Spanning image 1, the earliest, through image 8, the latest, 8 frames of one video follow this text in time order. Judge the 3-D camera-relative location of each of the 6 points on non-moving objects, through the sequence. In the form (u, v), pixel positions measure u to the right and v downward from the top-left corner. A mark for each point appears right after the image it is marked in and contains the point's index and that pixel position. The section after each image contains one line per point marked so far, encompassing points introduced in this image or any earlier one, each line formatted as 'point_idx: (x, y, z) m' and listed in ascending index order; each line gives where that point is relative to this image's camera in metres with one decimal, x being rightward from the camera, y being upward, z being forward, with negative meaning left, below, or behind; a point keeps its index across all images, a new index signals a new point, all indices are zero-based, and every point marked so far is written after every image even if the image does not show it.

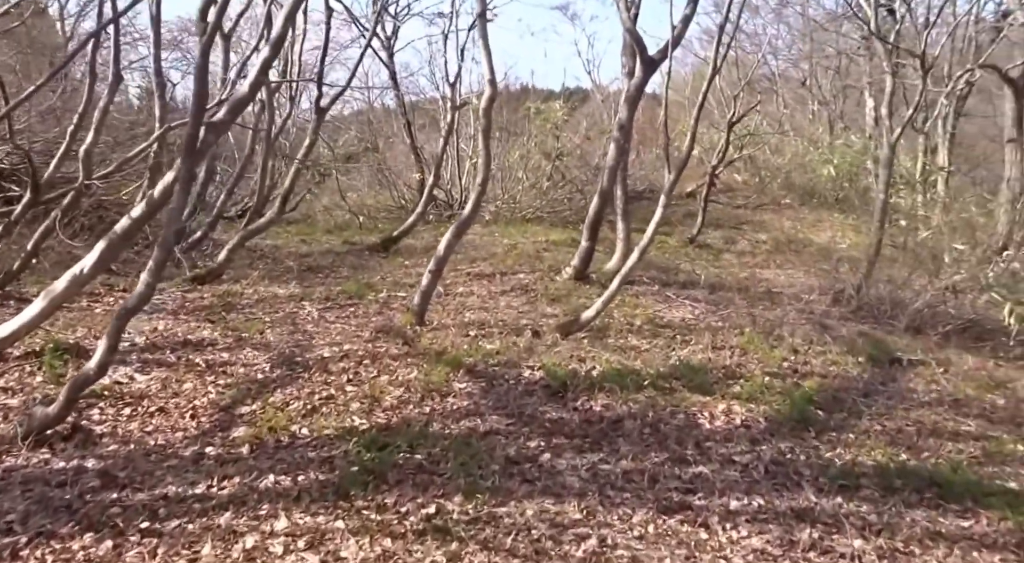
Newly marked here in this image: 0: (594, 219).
0: (+0.9, +0.7, +9.8) m
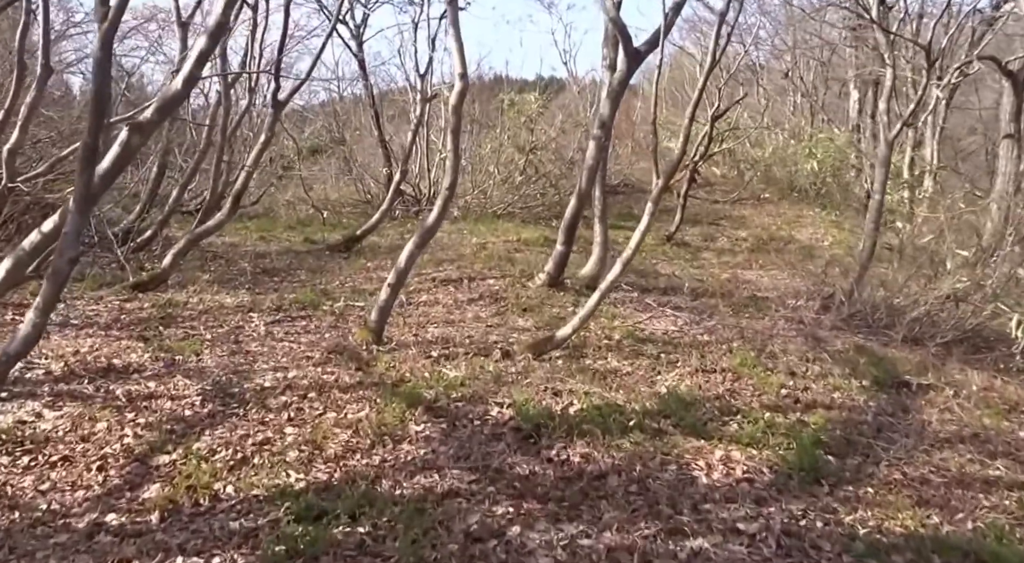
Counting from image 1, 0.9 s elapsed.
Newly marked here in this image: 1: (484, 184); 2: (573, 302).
0: (+0.6, +0.6, +9.1) m
1: (-0.4, +1.6, +15.5) m
2: (+0.6, -0.2, +8.9) m
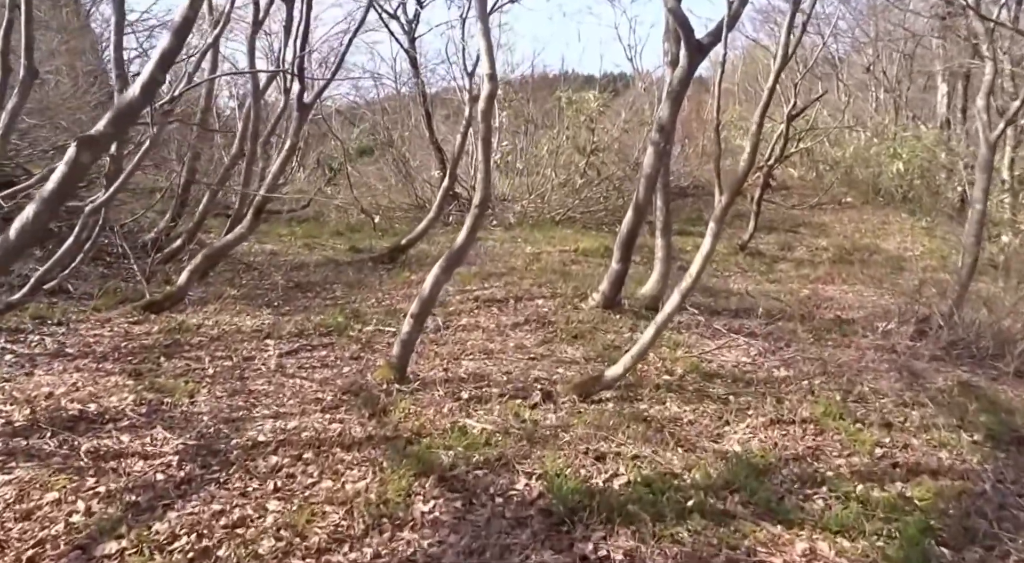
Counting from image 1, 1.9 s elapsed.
0: (+1.0, +0.4, +8.1) m
1: (+0.5, +1.5, +14.5) m
2: (+1.0, -0.4, +7.9) m
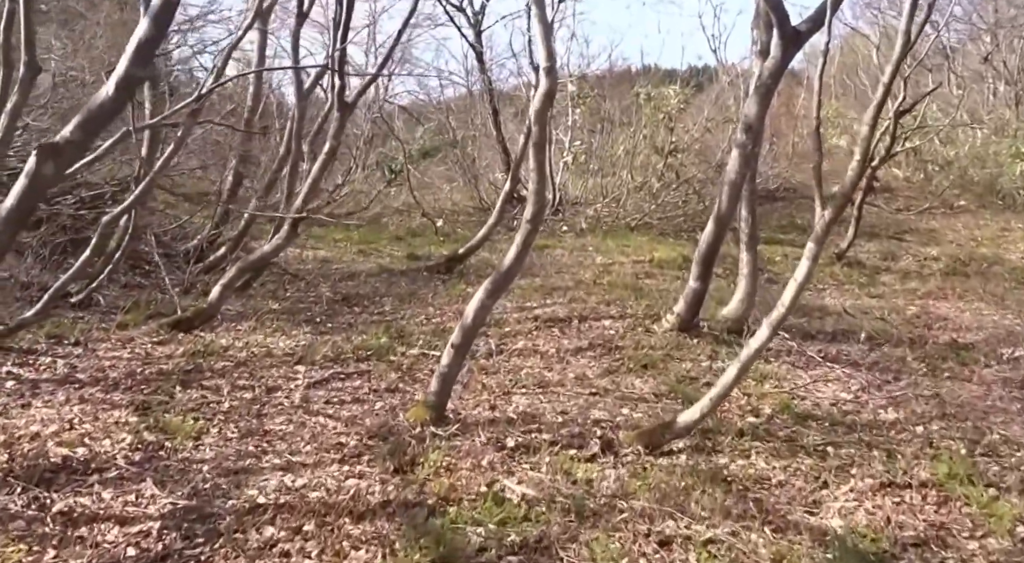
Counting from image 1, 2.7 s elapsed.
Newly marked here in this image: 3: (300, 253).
0: (+1.5, +0.2, +7.1) m
1: (+1.5, +1.4, +13.6) m
2: (+1.5, -0.6, +7.0) m
3: (-2.8, +0.4, +12.1) m
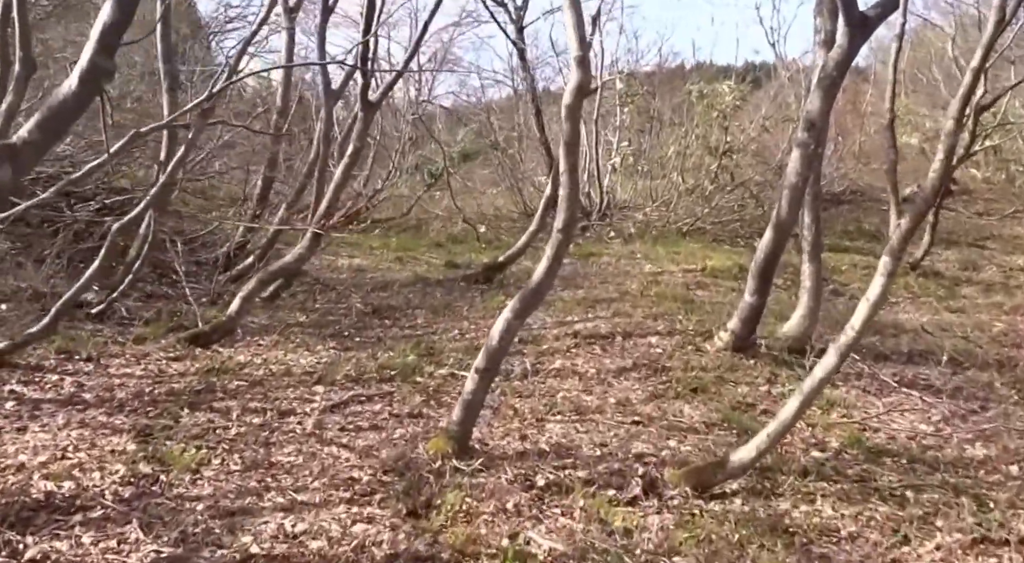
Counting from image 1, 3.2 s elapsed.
0: (+1.8, +0.1, +6.5) m
1: (+2.2, +1.2, +12.9) m
2: (+1.7, -0.7, +6.3) m
3: (-2.2, +0.3, +11.8) m
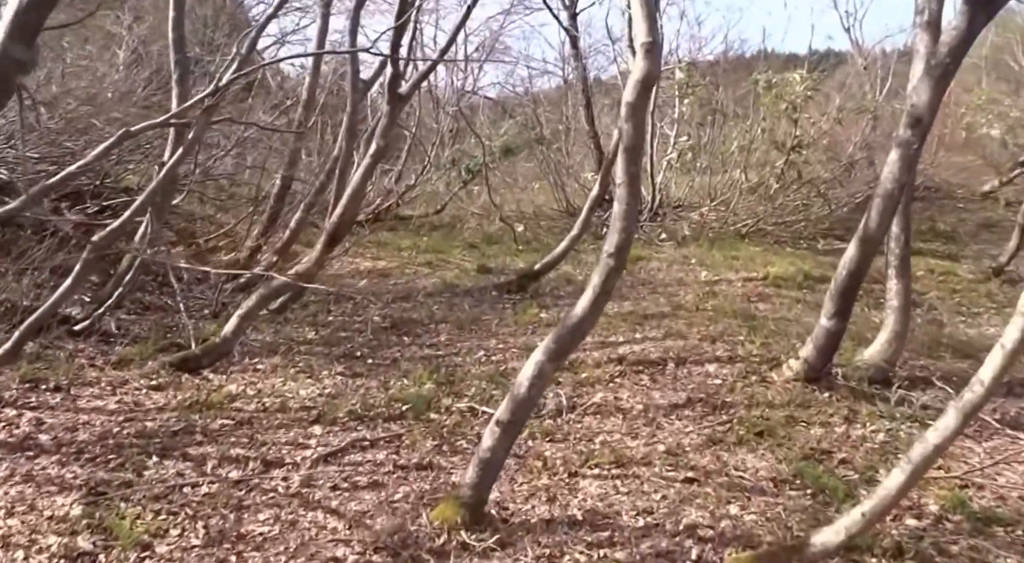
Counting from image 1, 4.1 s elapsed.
0: (+2.0, 0.0, +5.5) m
1: (+2.7, +1.1, +11.9) m
2: (+1.9, -0.8, +5.4) m
3: (-1.8, +0.2, +11.0) m
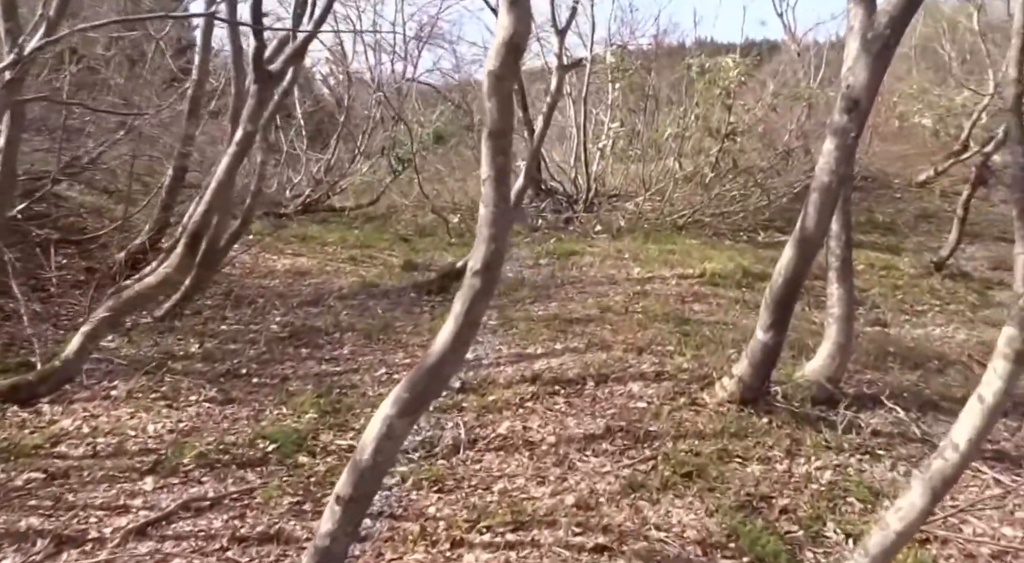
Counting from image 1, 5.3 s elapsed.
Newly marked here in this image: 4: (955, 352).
0: (+1.4, -0.1, +4.8) m
1: (+1.7, +1.2, +11.2) m
2: (+1.3, -0.9, +4.6) m
3: (-2.7, +0.2, +10.0) m
4: (+3.2, -0.4, +6.8) m
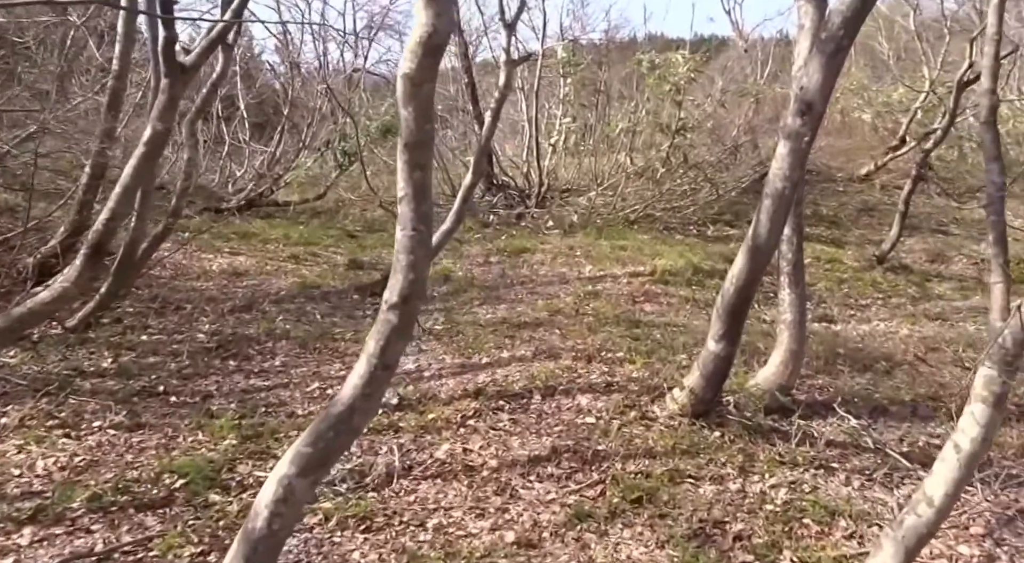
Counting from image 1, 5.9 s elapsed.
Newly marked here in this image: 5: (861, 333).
0: (+1.1, -0.1, +4.5) m
1: (+1.1, +1.2, +10.9) m
2: (+1.1, -0.9, +4.3) m
3: (-3.2, +0.2, +9.5) m
4: (+2.8, -0.5, +6.6) m
5: (+2.8, -0.5, +7.2) m
